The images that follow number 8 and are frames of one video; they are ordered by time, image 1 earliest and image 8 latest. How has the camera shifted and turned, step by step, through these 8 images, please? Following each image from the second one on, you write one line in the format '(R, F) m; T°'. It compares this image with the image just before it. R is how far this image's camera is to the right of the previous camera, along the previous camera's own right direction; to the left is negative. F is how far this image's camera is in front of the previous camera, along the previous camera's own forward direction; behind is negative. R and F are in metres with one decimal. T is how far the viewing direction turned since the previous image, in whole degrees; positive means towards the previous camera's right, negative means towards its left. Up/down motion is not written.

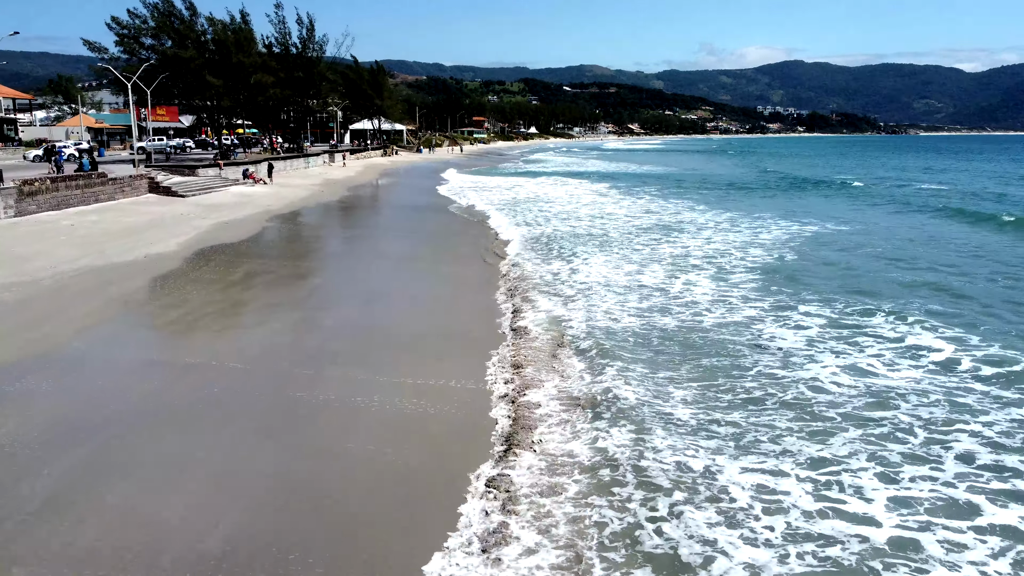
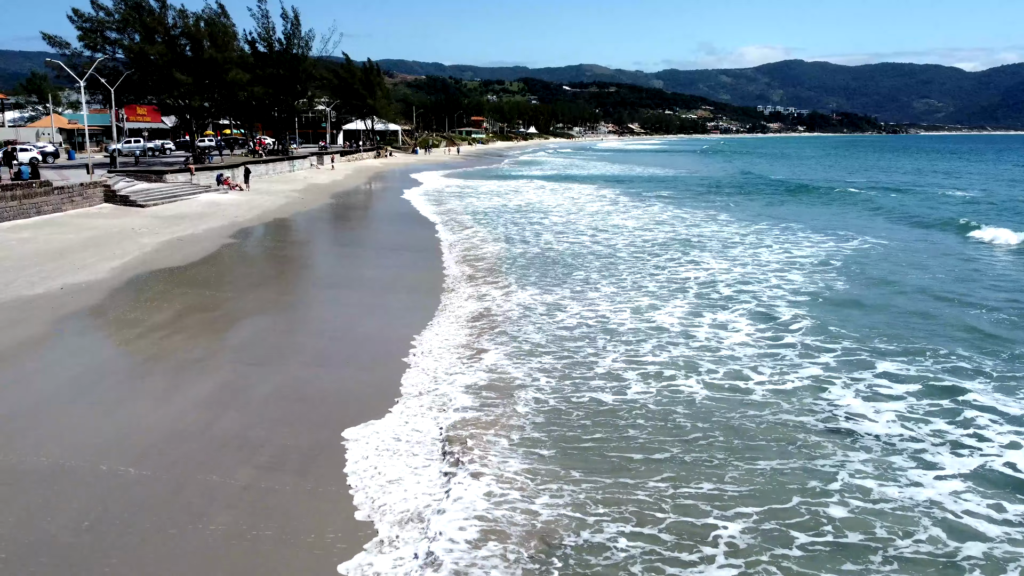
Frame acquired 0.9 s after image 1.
(+0.2, +2.4) m; 0°
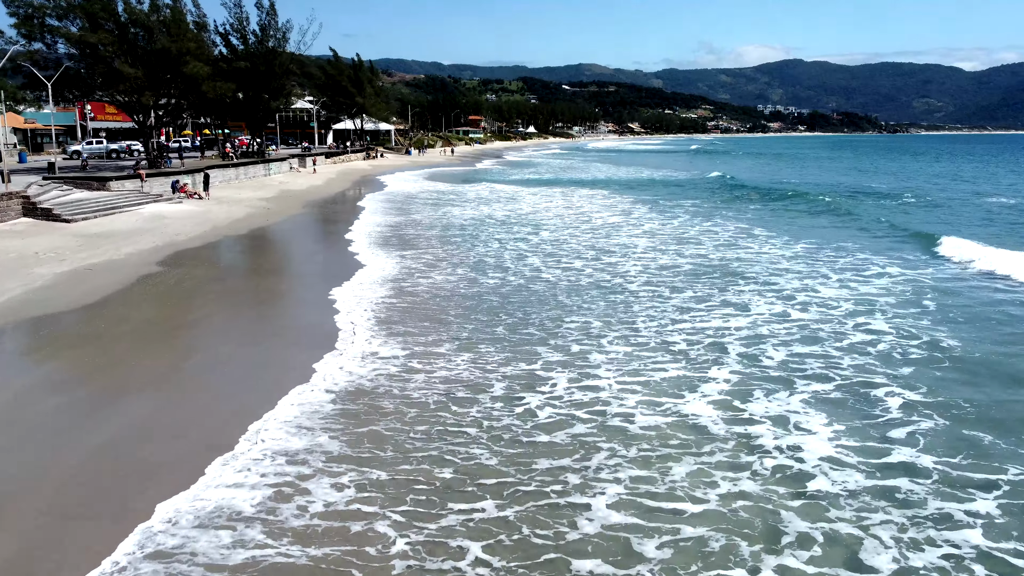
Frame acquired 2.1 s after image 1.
(+0.5, +3.3) m; 0°
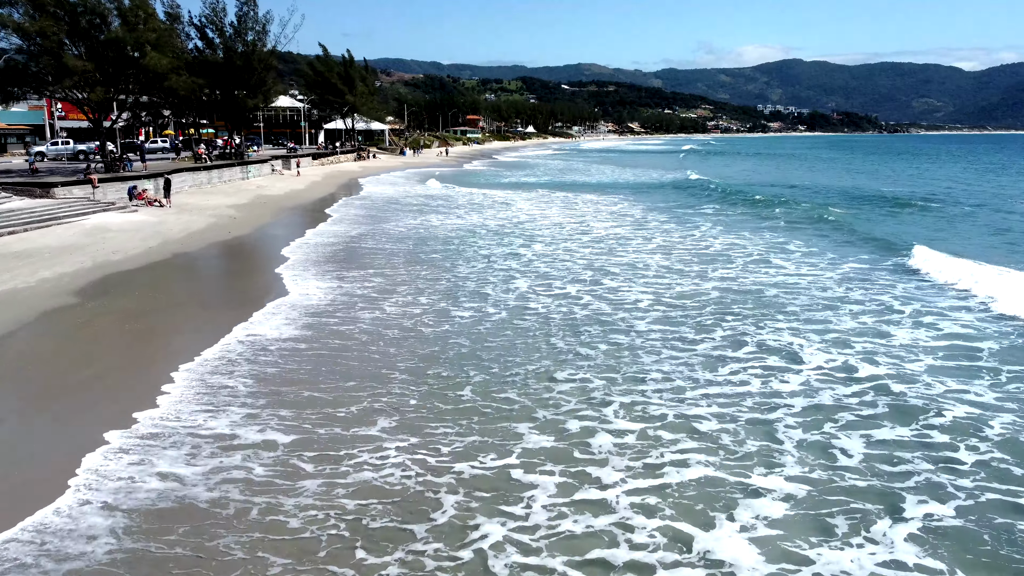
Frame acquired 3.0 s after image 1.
(+0.5, +2.5) m; 0°
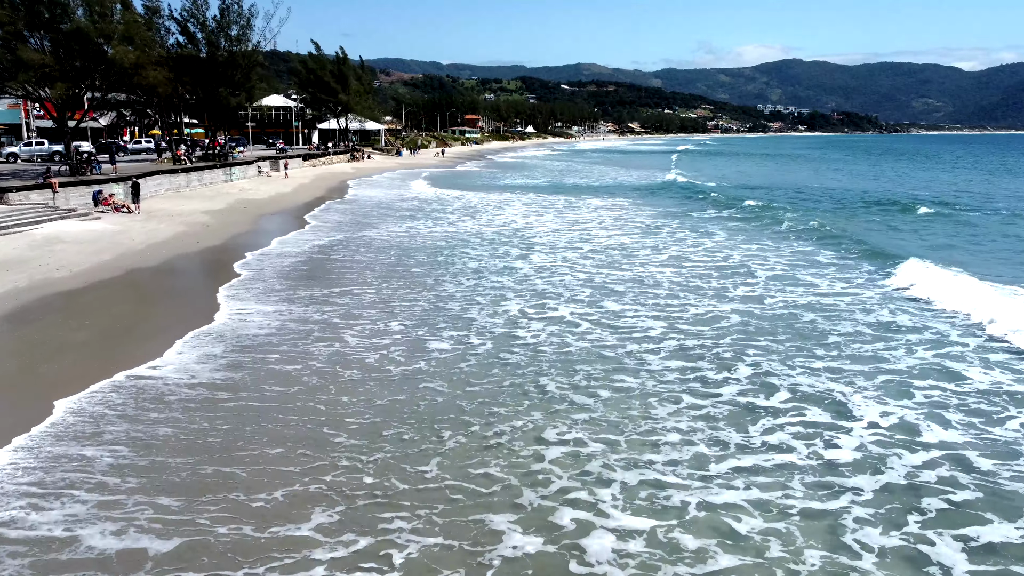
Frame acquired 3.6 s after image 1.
(+0.3, +1.6) m; 0°
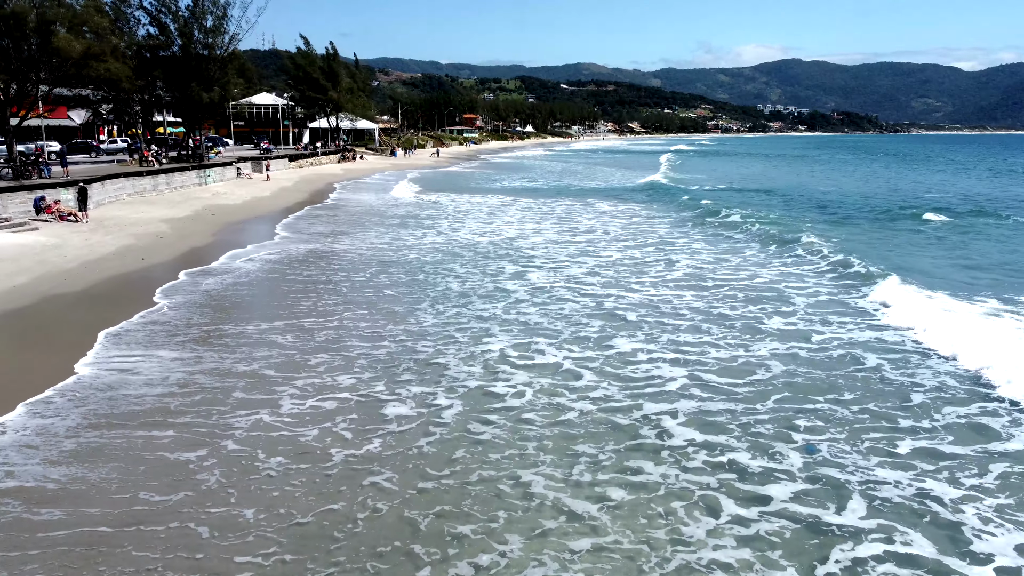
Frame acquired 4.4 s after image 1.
(+0.3, +2.2) m; 0°
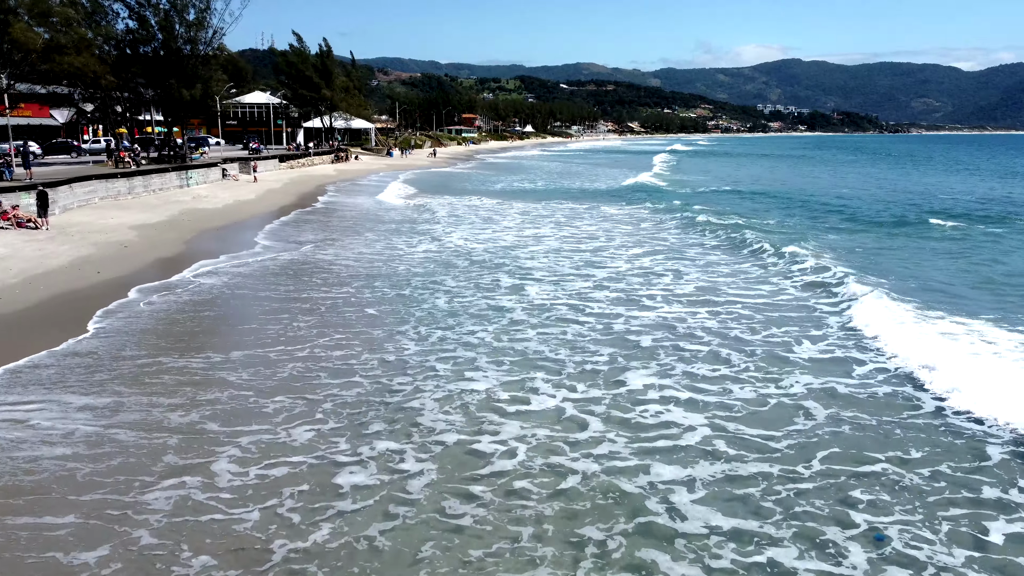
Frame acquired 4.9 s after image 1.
(+0.1, +1.4) m; 0°
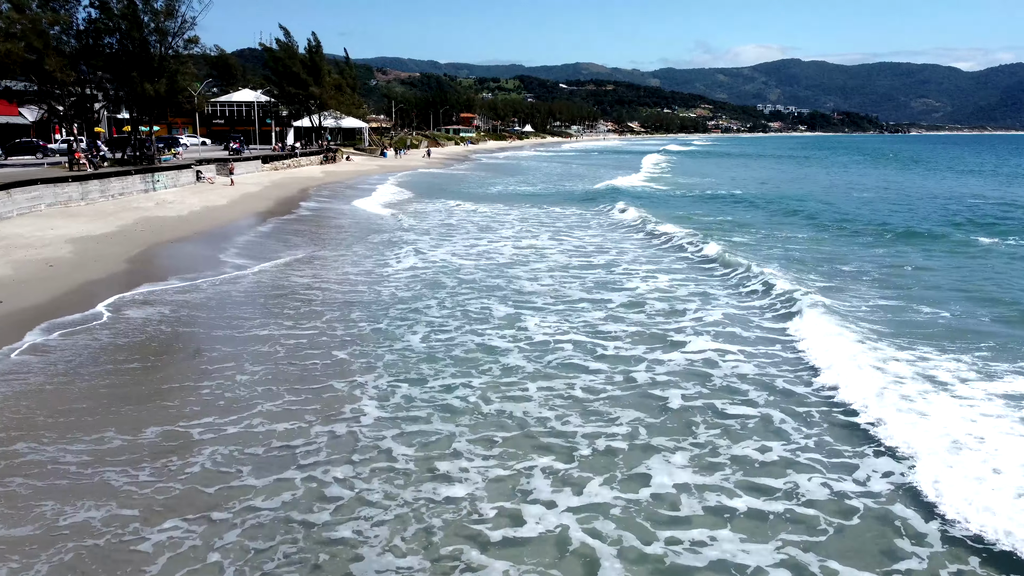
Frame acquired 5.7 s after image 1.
(+0.2, +2.4) m; 0°
